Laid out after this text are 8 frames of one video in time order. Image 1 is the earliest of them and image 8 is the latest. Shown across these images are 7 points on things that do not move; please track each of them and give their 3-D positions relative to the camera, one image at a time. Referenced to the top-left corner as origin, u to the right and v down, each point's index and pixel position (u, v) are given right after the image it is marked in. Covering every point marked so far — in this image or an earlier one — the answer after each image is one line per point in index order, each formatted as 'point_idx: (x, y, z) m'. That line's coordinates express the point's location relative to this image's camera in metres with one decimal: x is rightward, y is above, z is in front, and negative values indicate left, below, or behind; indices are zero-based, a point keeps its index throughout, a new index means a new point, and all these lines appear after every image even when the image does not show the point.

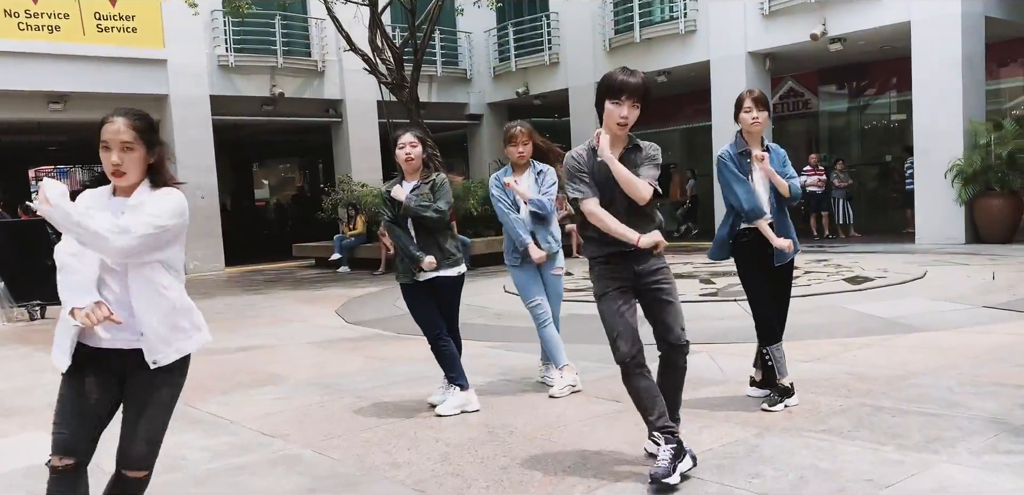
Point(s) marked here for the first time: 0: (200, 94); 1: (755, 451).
0: (-6.6, +3.2, +18.4) m
1: (+1.1, -0.9, +3.8) m
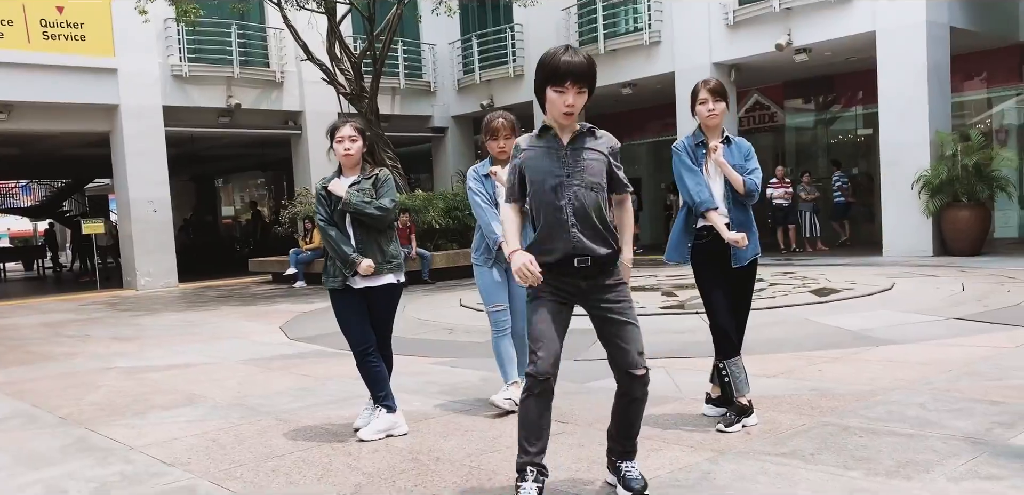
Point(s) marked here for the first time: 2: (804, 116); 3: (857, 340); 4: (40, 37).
0: (-7.4, +2.9, +17.8) m
1: (+0.8, -0.9, +3.4) m
2: (+6.6, +2.9, +18.9) m
3: (+2.6, -0.7, +6.5) m
4: (-8.8, +3.9, +16.1) m
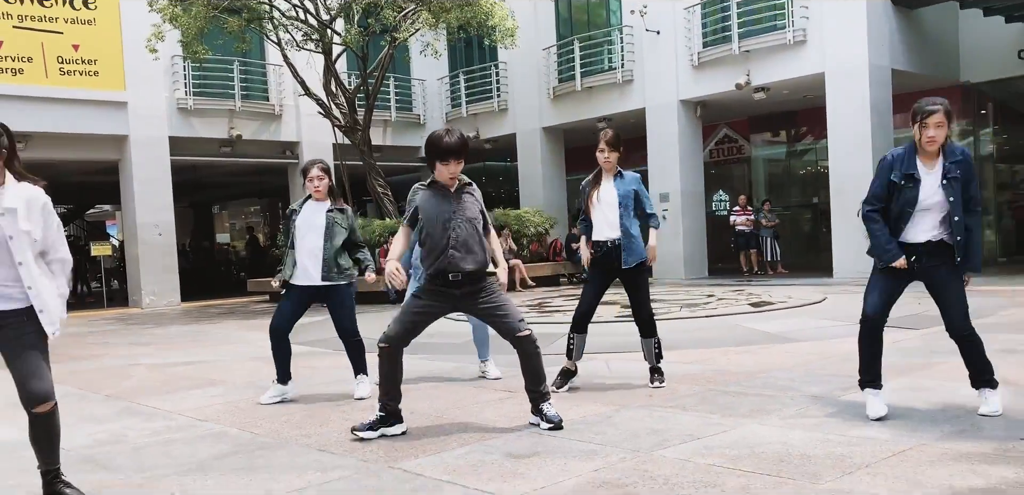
0: (-7.8, +2.5, +19.0) m
1: (+0.5, -0.9, +4.6) m
2: (+6.2, +2.3, +20.3) m
3: (+2.3, -0.8, +7.7) m
4: (-9.1, +3.5, +17.3) m
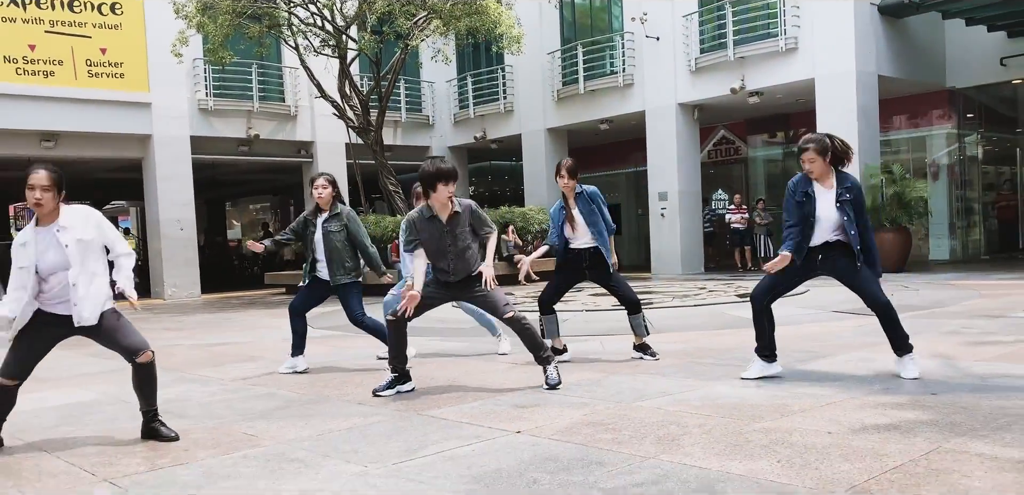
0: (-7.6, +2.6, +20.0) m
1: (+0.5, -0.9, +5.5) m
2: (+6.3, +2.4, +21.1) m
3: (+2.4, -0.8, +8.6) m
4: (-9.0, +3.6, +18.3) m
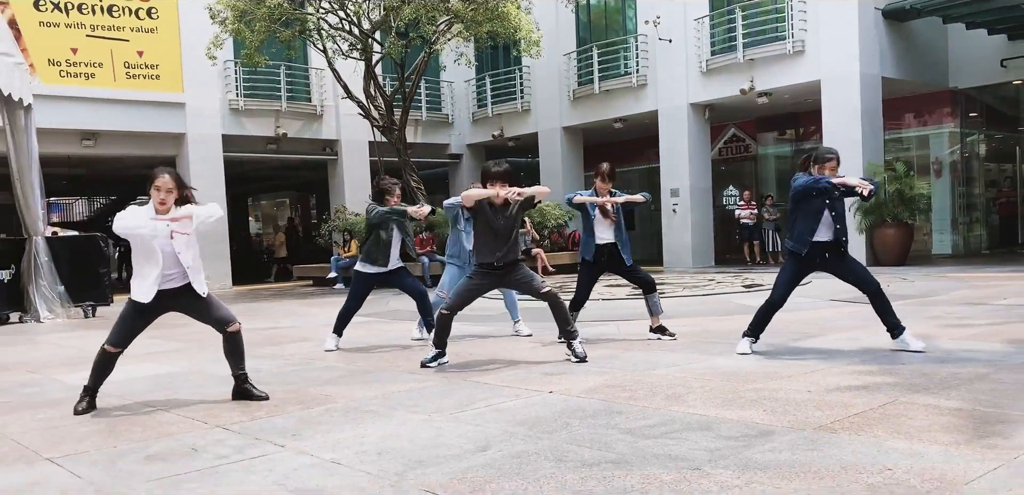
0: (-7.2, +2.7, +20.9) m
1: (+0.8, -0.8, +6.3) m
2: (+6.8, +2.5, +21.8) m
3: (+2.6, -0.7, +9.4) m
4: (-8.6, +3.8, +19.2) m
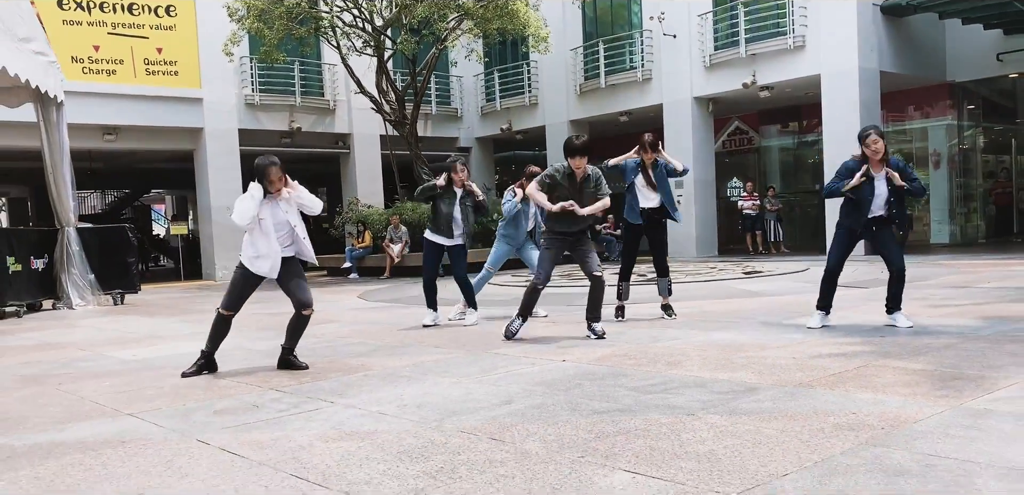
0: (-7.0, +3.0, +21.5) m
1: (+0.9, -0.7, +6.9) m
2: (+7.0, +2.8, +22.3) m
3: (+2.8, -0.5, +9.9) m
4: (-8.4, +4.0, +19.8) m
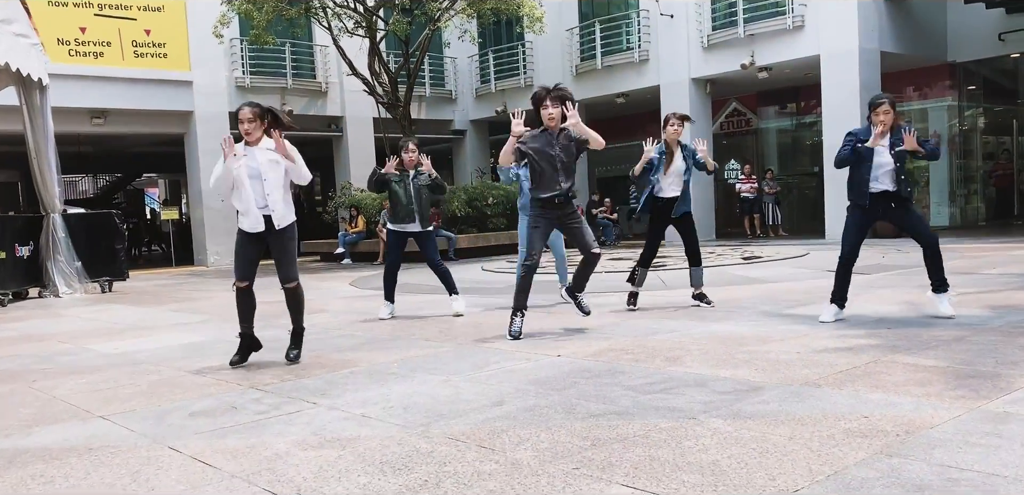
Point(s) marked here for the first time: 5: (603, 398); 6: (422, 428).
0: (-7.1, +3.3, +21.1) m
1: (+0.8, -0.6, +6.7) m
2: (+6.9, +3.2, +22.1) m
3: (+2.7, -0.4, +9.7) m
4: (-8.5, +4.3, +19.4) m
5: (+0.4, -0.7, +4.1) m
6: (-0.4, -0.8, +3.7) m
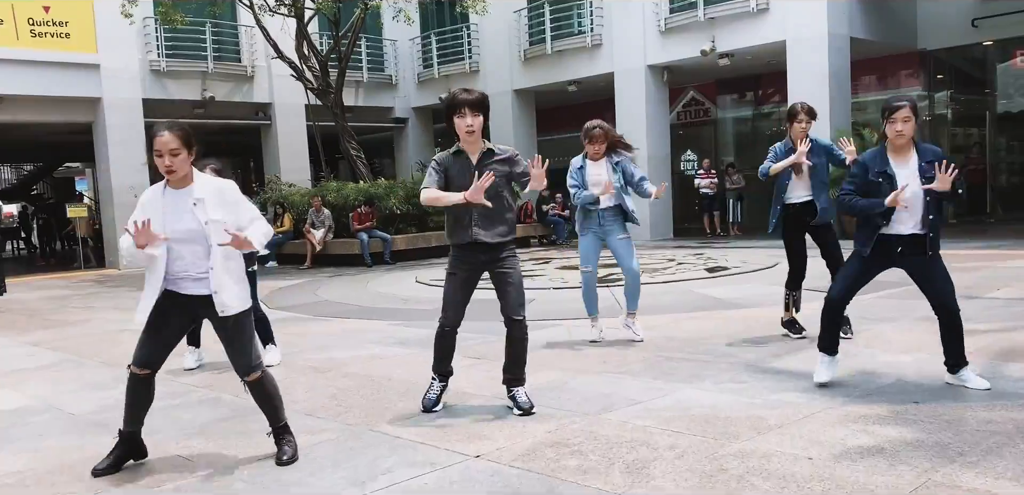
0: (-8.4, +3.3, +19.2) m
1: (+0.3, -0.8, +5.2) m
2: (+5.5, +3.3, +20.8) m
3: (+2.0, -0.5, +8.3) m
4: (-9.7, +4.3, +17.4) m
5: (+0.1, -1.0, +2.6) m
6: (-0.7, -1.1, +2.2) m
